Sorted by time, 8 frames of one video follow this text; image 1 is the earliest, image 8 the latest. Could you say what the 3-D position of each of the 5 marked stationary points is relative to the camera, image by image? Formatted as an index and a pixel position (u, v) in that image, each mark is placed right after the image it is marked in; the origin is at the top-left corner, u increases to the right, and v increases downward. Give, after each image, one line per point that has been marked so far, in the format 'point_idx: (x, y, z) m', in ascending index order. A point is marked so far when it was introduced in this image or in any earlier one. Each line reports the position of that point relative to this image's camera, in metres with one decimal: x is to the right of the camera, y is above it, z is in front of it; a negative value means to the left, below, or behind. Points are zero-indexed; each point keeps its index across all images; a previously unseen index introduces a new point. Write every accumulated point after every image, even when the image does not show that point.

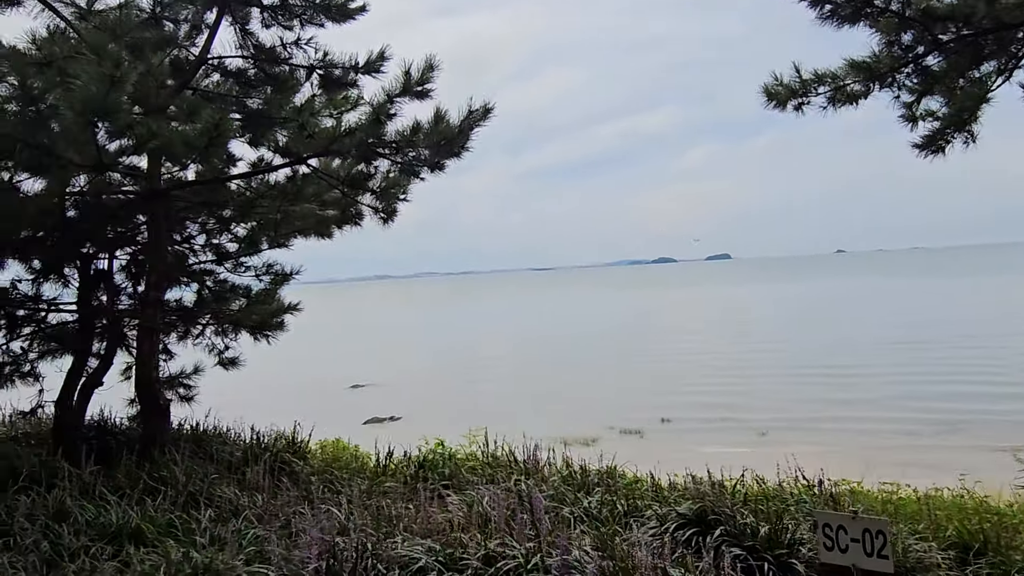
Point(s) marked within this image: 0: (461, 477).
0: (-0.3, -1.0, +3.4) m
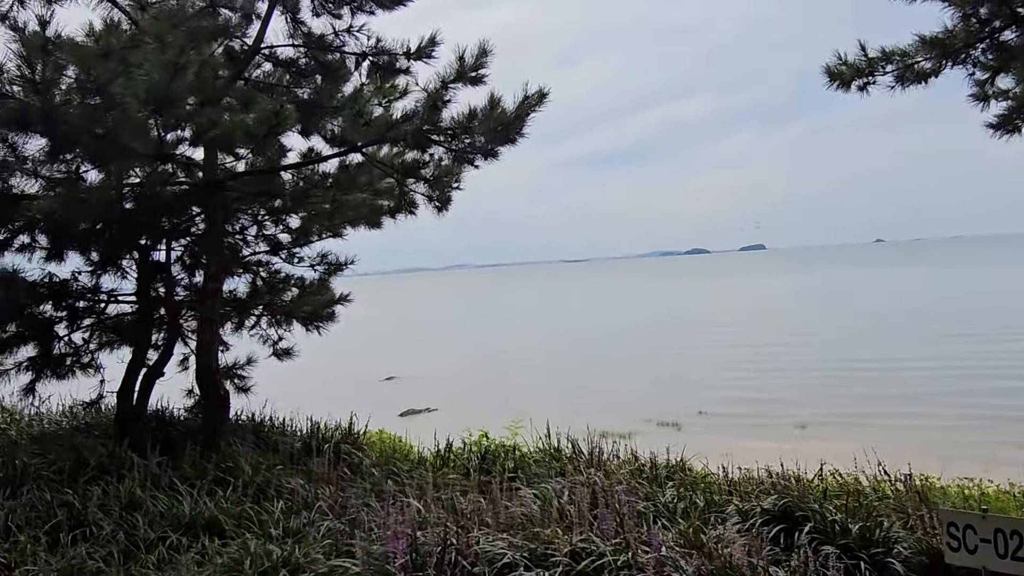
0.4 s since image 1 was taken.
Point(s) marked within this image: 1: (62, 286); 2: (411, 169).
0: (+0.1, -1.0, +3.3) m
1: (-3.2, 0.0, +4.4) m
2: (-0.7, +0.8, +4.4) m
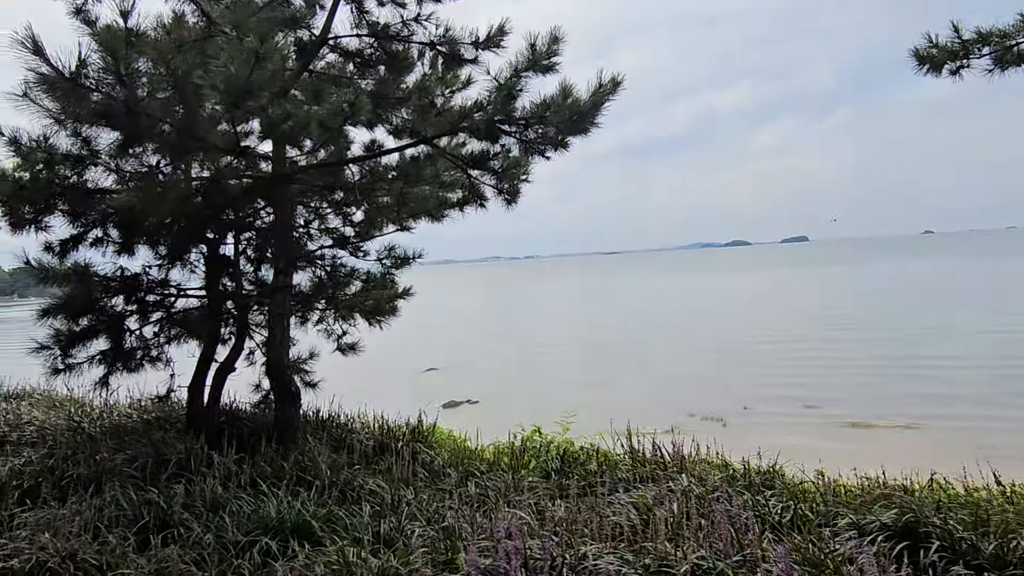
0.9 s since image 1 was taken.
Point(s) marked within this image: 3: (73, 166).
0: (+0.5, -0.9, +3.2) m
1: (-2.7, +0.1, +4.4) m
2: (-0.2, +0.9, +4.3) m
3: (-2.8, +0.8, +4.2) m
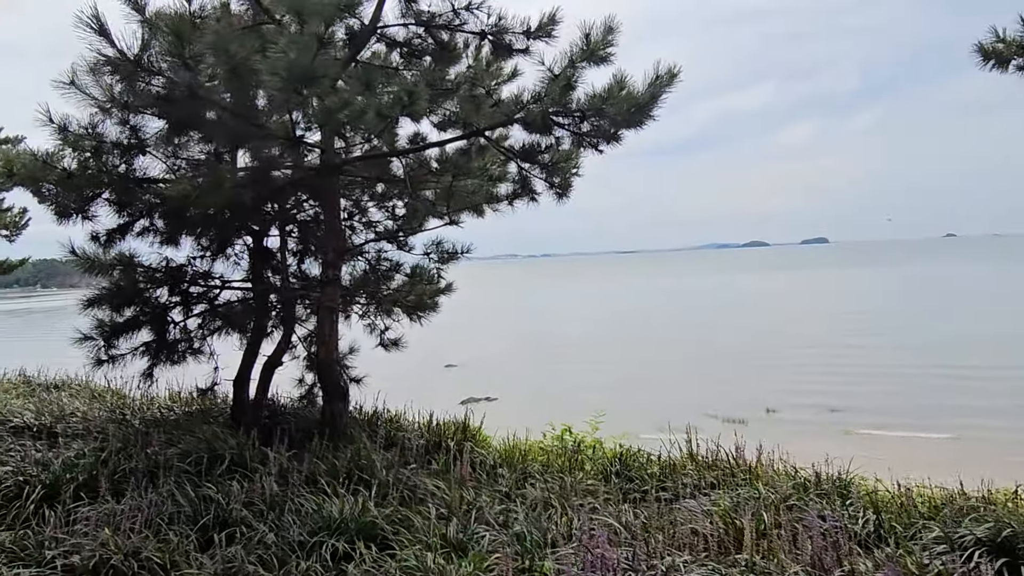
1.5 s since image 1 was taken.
0: (+0.8, -0.9, +3.0) m
1: (-2.3, +0.1, +4.4) m
2: (+0.1, +0.9, +4.2) m
3: (-2.5, +0.9, +4.1) m
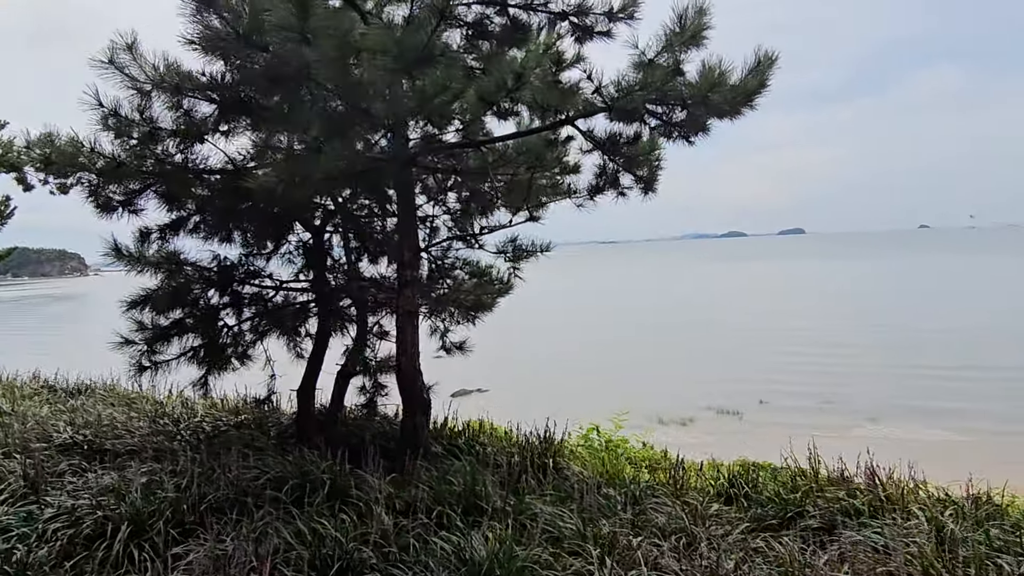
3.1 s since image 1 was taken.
0: (+1.3, -1.0, +2.8) m
1: (-1.8, +0.1, +4.0) m
2: (+0.7, +0.9, +3.9) m
3: (-2.0, +0.9, +3.7) m
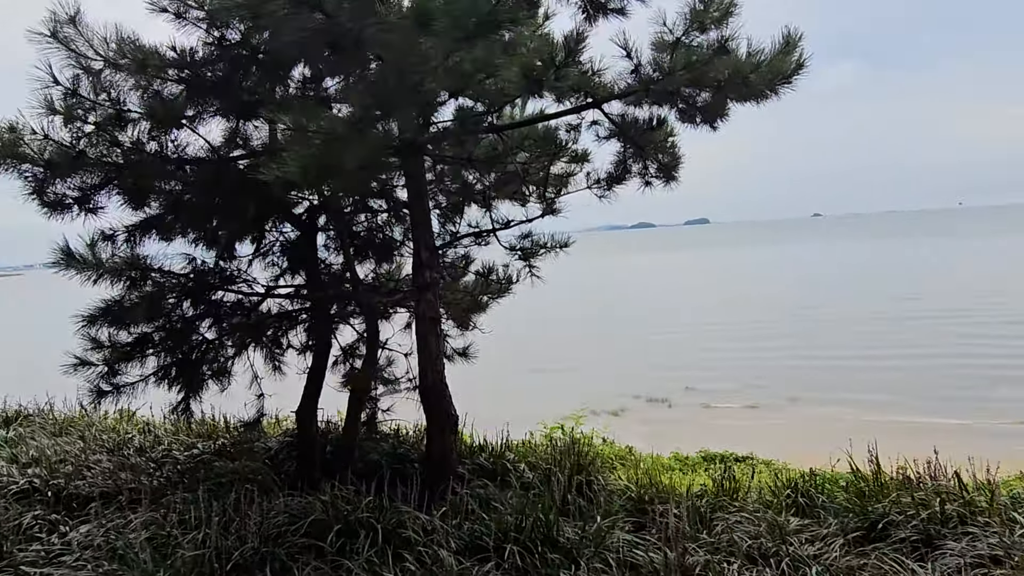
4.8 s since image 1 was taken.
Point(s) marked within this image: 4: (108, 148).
0: (+1.6, -0.9, +2.7) m
1: (-1.7, +0.1, +3.5) m
2: (+0.7, +0.9, +3.6) m
3: (-1.8, +0.8, +3.2) m
4: (-2.0, +0.7, +3.2) m
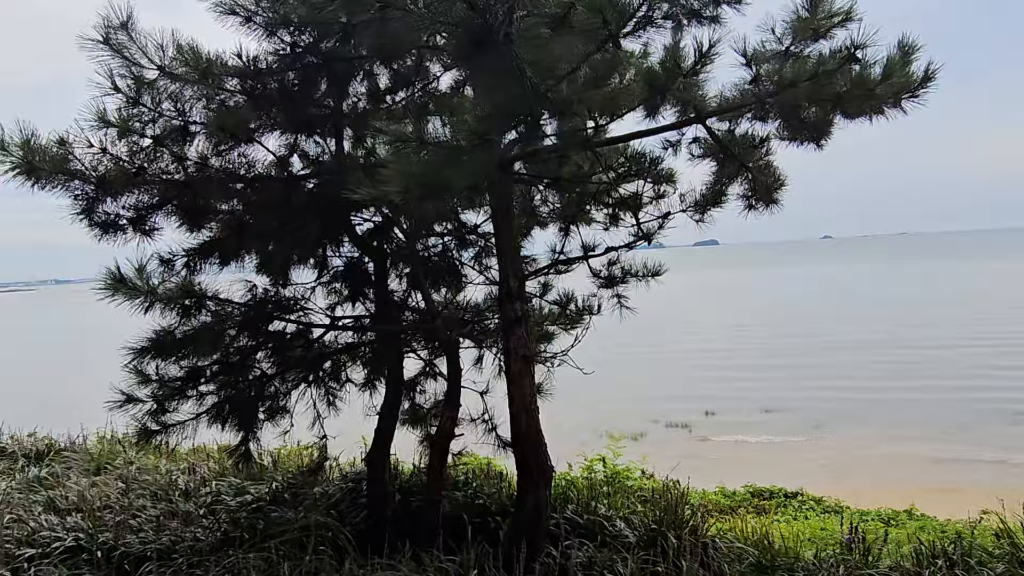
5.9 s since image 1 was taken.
0: (+2.0, -1.1, +2.3) m
1: (-1.2, -0.1, +3.2) m
2: (+1.2, +0.7, +3.3) m
3: (-1.4, +0.7, +2.9) m
4: (-1.6, +0.6, +2.9) m
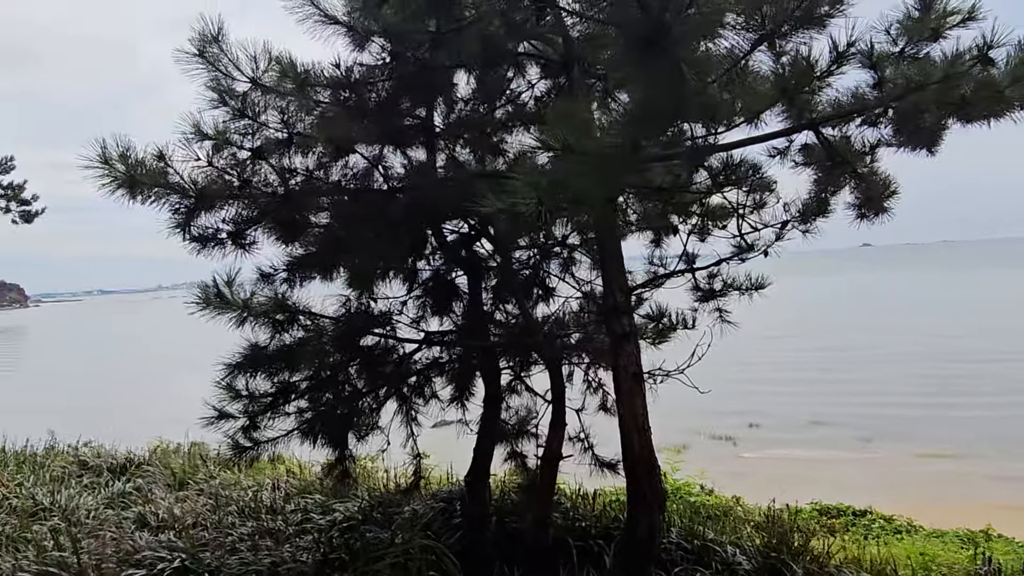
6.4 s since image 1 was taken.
0: (+2.5, -1.1, +2.1) m
1: (-0.8, -0.2, +3.1) m
2: (+1.7, +0.7, +3.2) m
3: (-0.9, +0.6, +2.9) m
4: (-1.1, +0.5, +2.9) m
